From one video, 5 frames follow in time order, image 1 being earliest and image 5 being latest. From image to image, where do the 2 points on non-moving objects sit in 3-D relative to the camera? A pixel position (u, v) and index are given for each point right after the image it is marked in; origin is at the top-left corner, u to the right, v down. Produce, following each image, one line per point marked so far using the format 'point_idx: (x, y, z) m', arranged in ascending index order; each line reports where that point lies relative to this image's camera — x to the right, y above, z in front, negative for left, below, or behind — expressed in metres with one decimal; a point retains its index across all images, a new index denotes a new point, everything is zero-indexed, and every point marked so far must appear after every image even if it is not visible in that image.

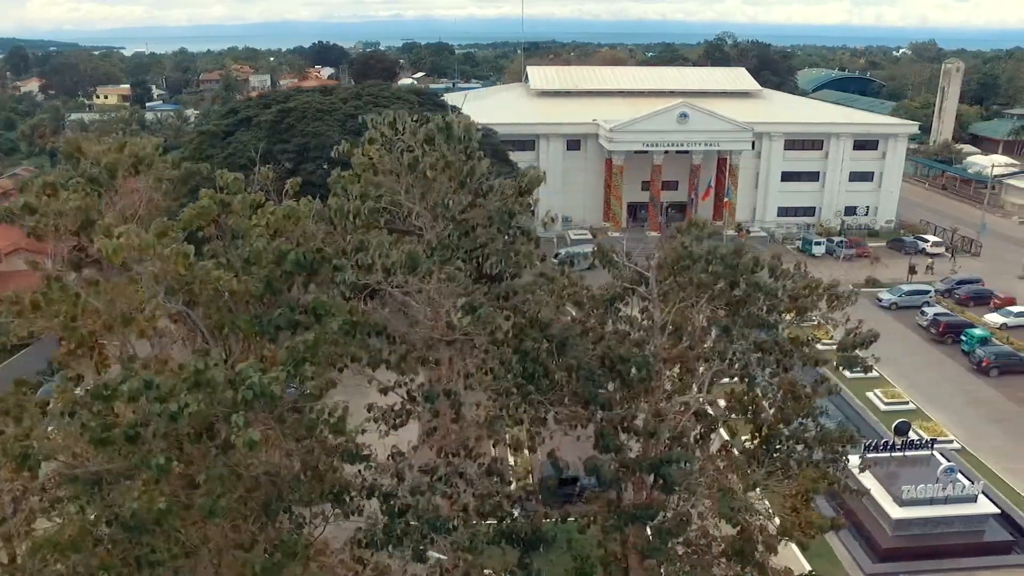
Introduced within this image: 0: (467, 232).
0: (-0.9, +0.9, +12.4) m
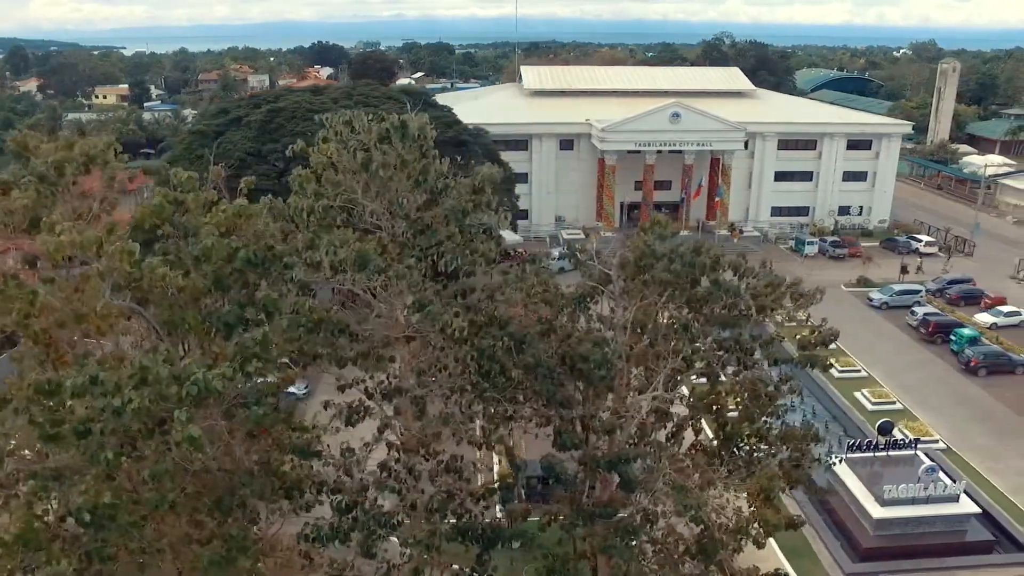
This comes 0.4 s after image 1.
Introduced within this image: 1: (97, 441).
0: (-1.6, +0.9, +12.4) m
1: (-6.0, -2.2, +11.3) m
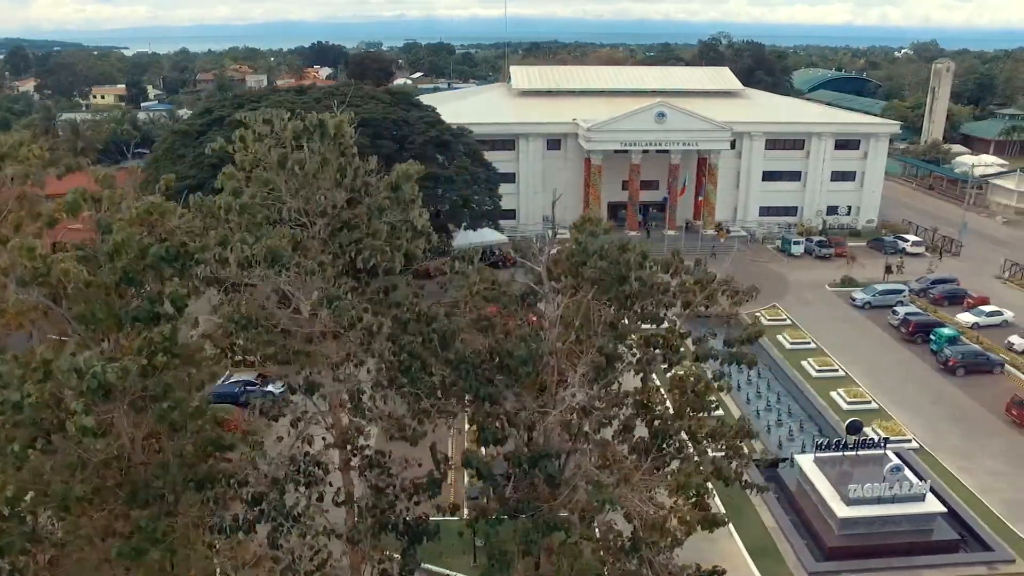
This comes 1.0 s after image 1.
0: (-2.7, +1.0, +12.5) m
1: (-7.2, -2.1, +11.4) m
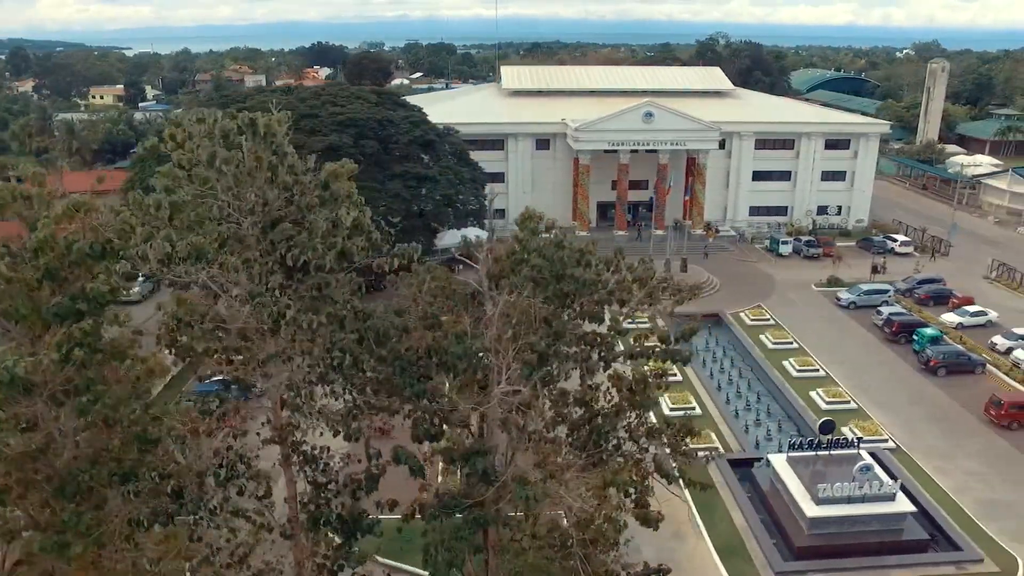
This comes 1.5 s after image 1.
0: (-3.8, +1.0, +12.6) m
1: (-8.3, -2.1, +11.4) m
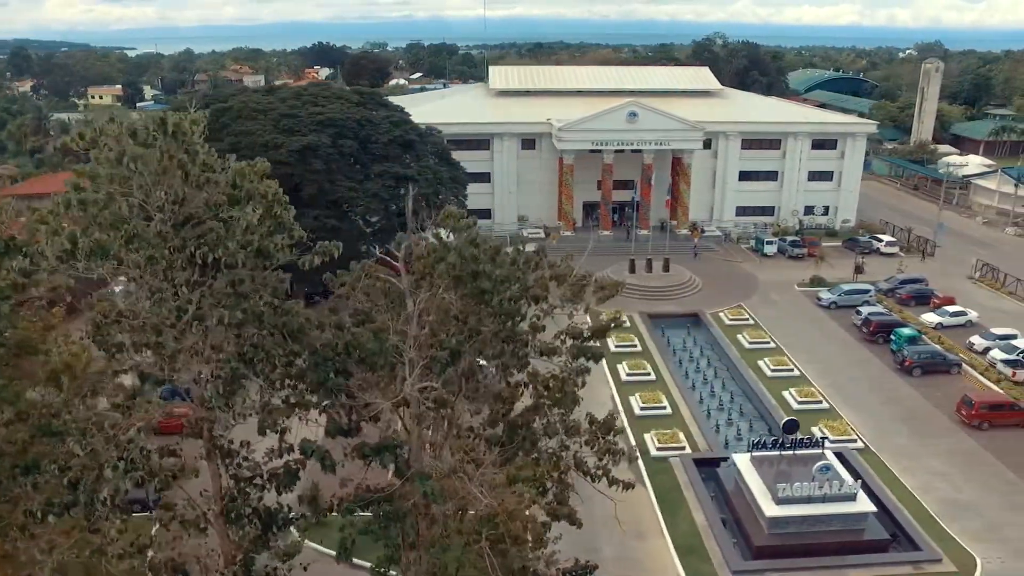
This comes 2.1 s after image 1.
0: (-5.1, +1.1, +12.7) m
1: (-9.6, -2.0, +11.6) m
